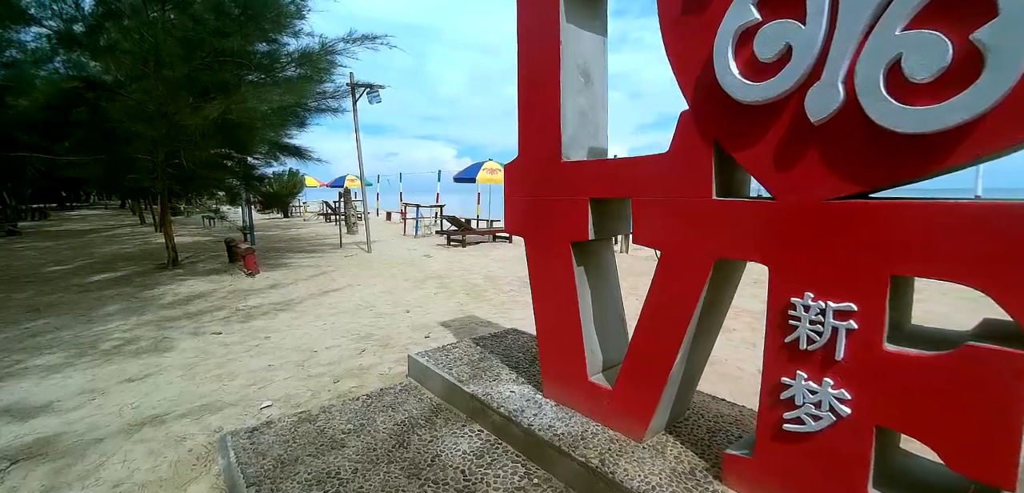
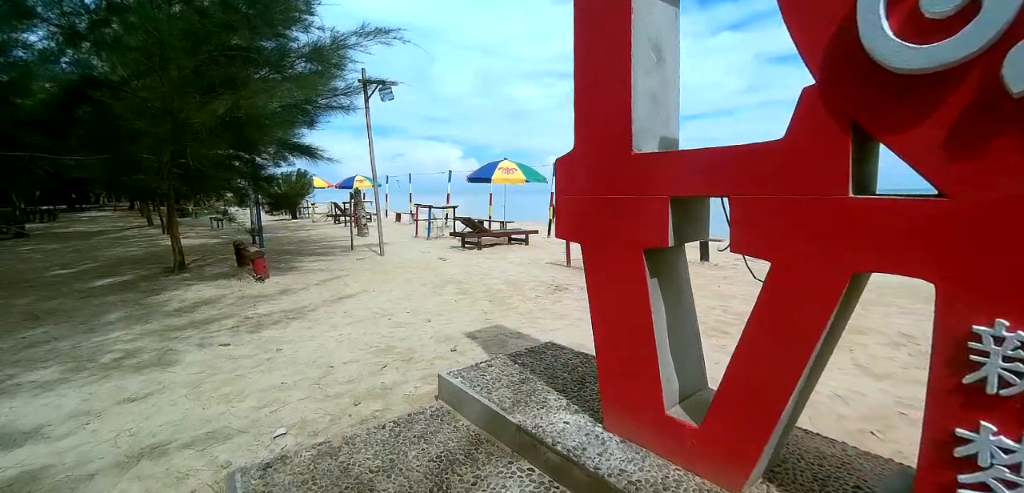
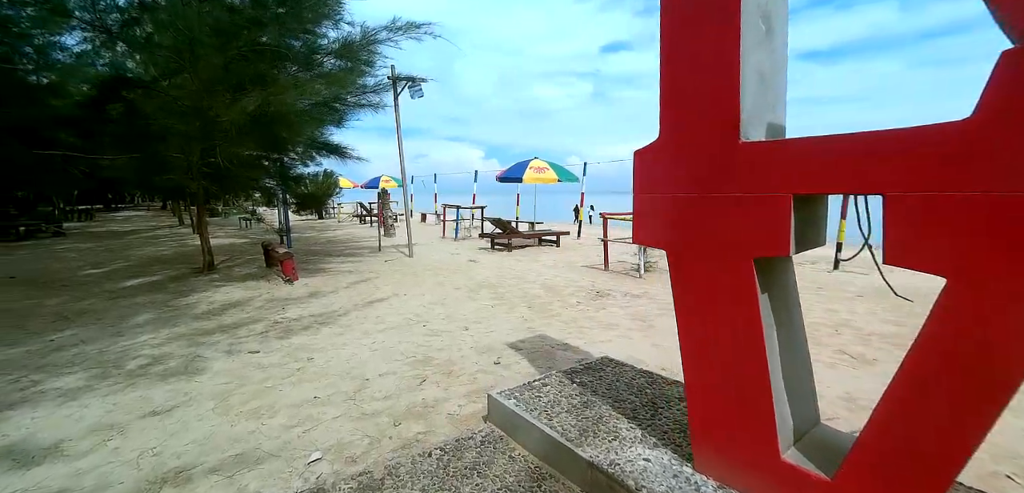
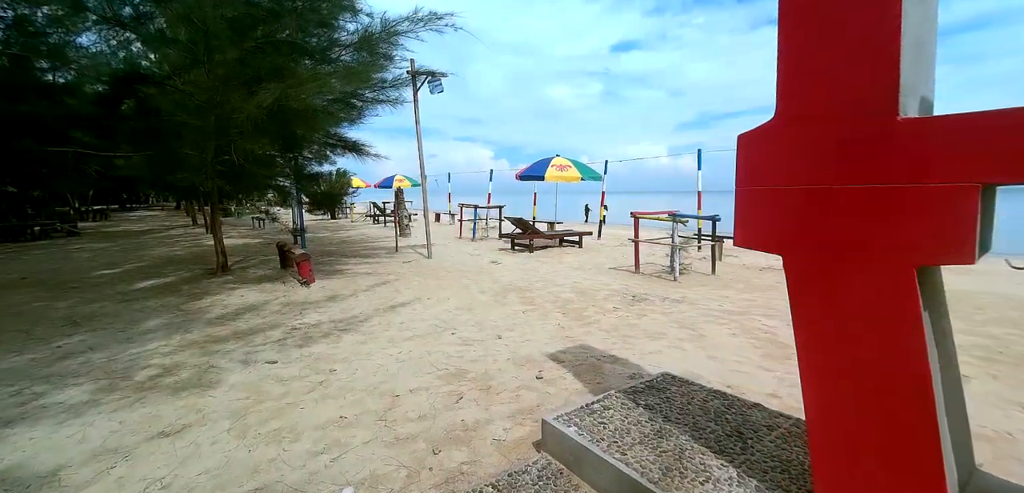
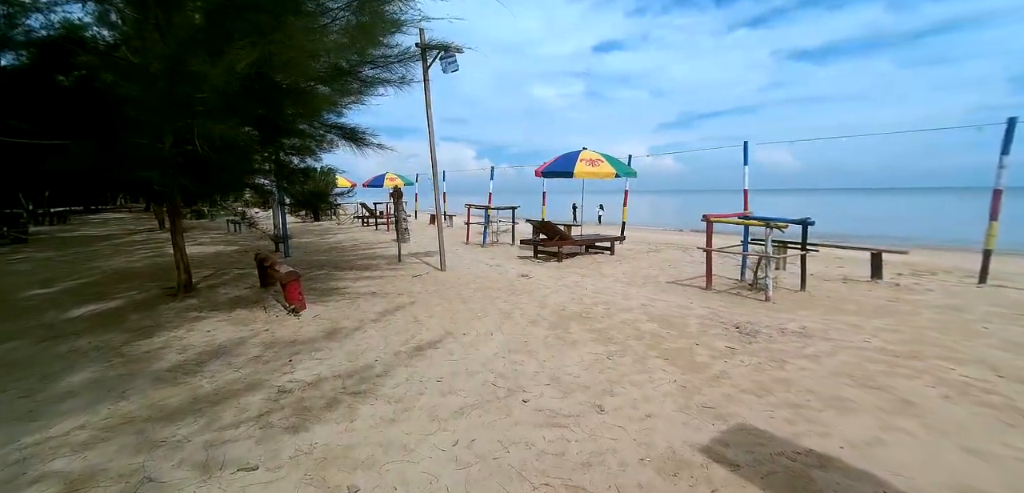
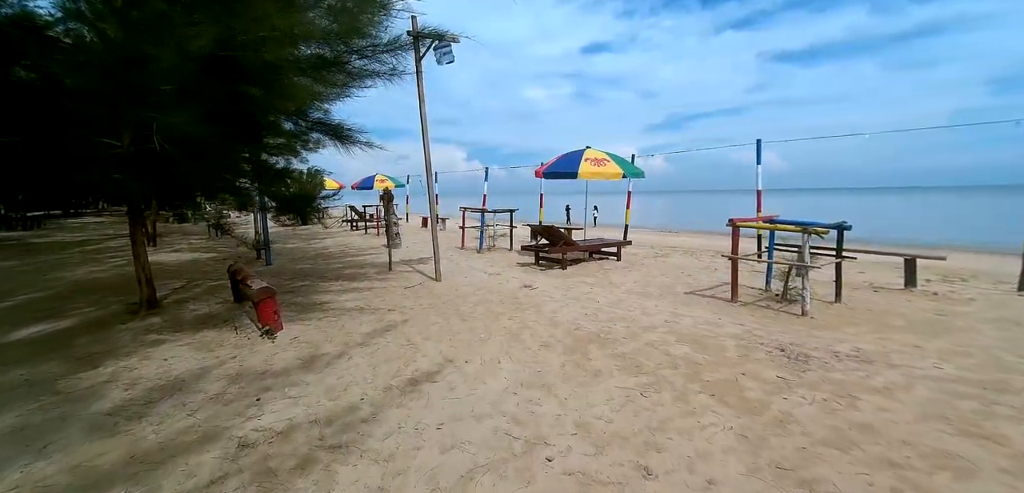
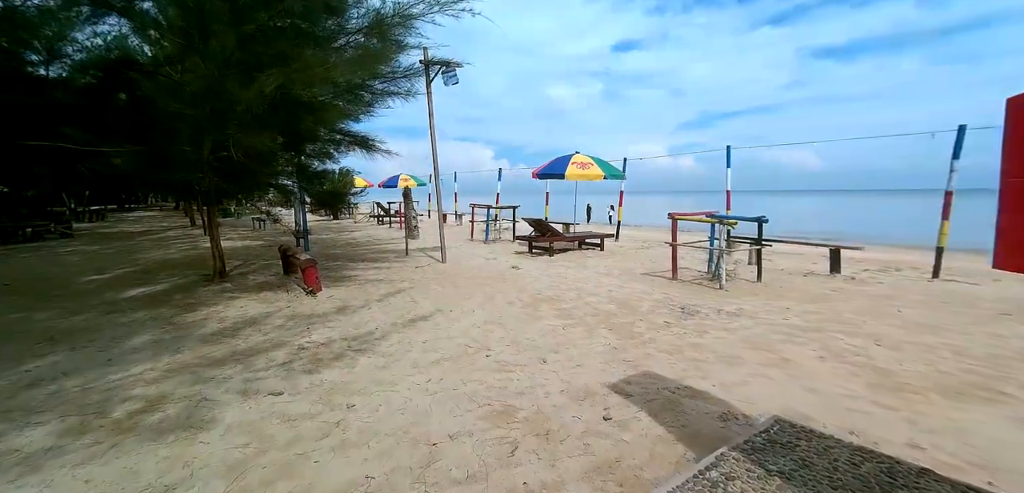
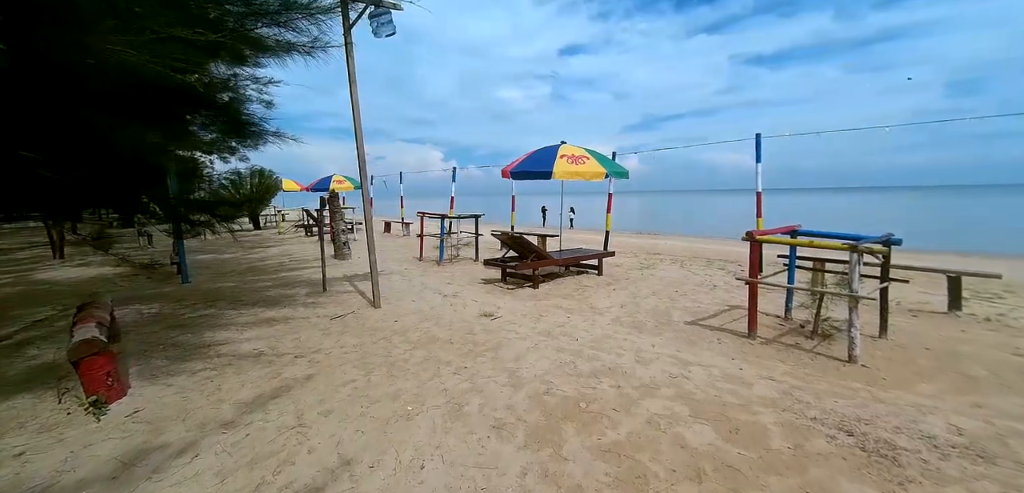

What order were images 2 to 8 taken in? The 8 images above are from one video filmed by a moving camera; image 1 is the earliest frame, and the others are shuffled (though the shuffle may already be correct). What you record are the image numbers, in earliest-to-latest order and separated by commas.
2, 3, 4, 7, 5, 6, 8
